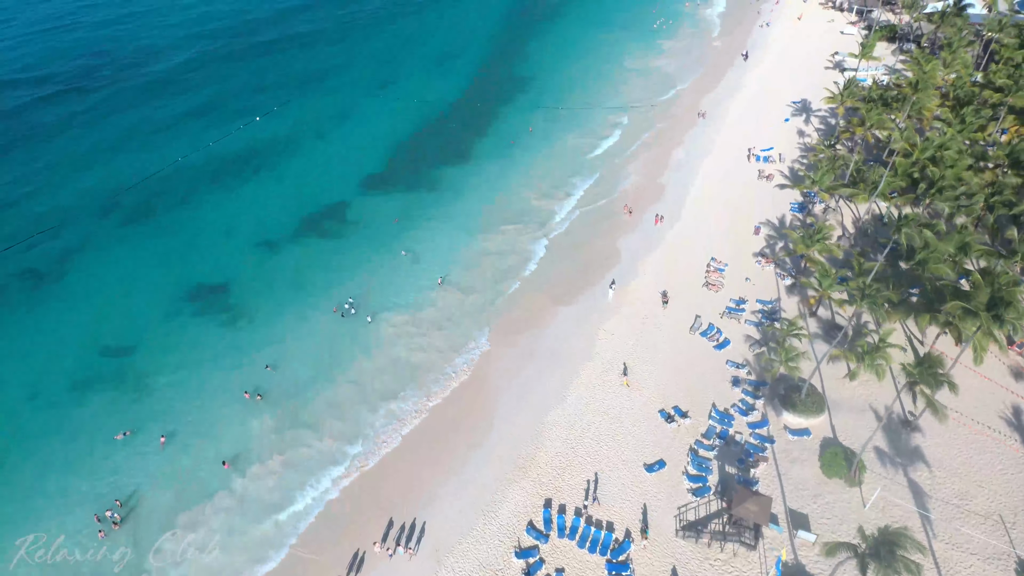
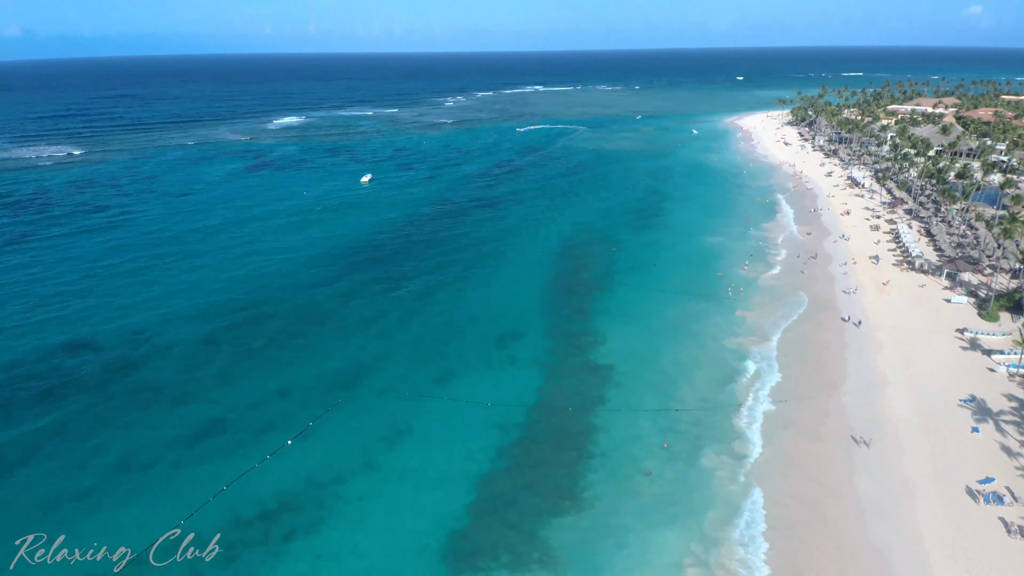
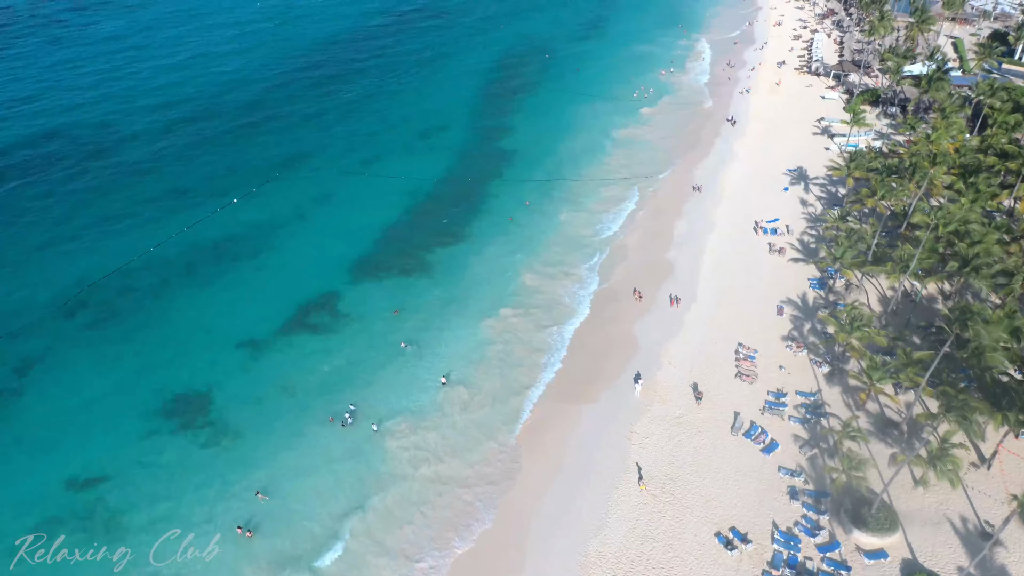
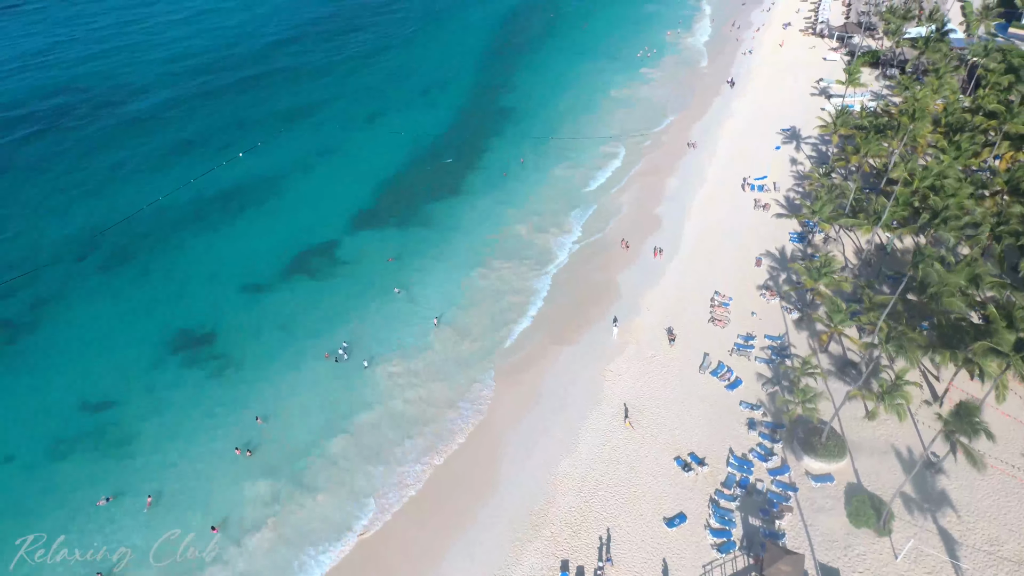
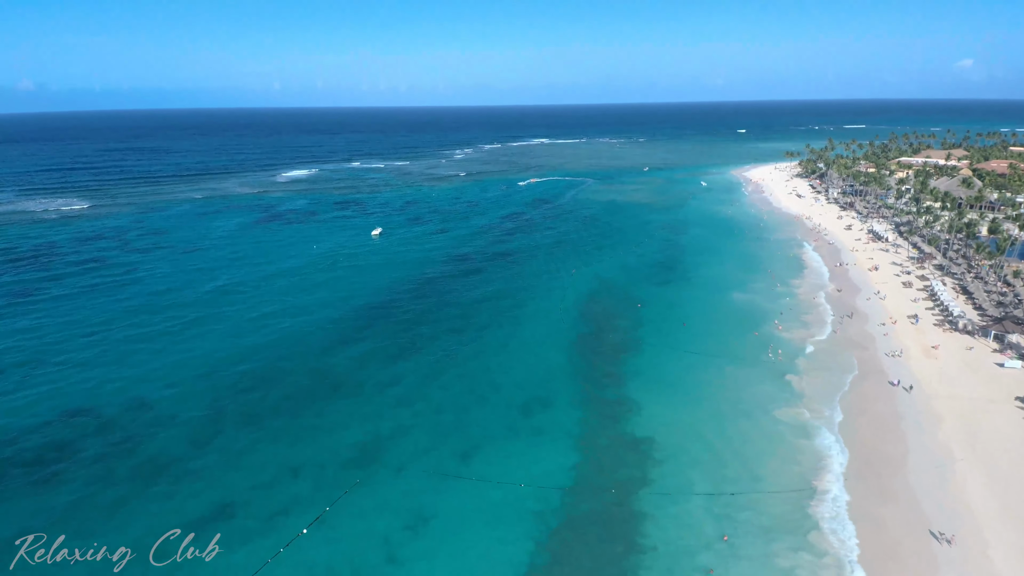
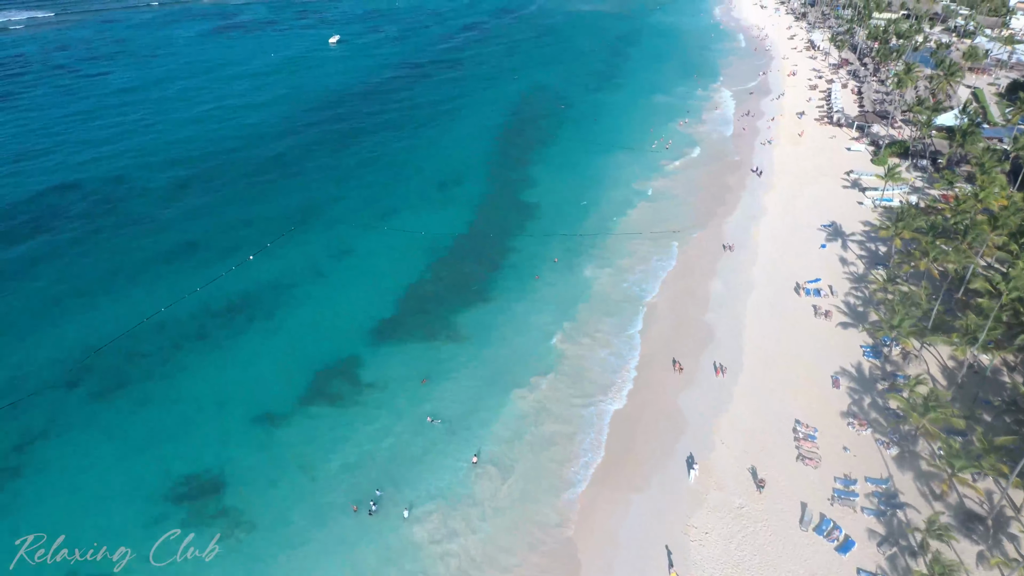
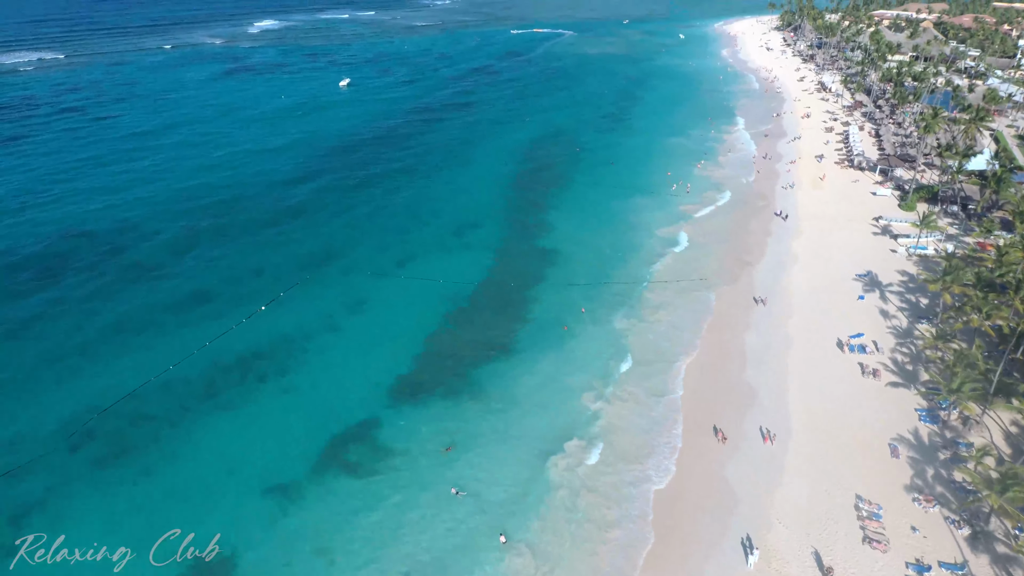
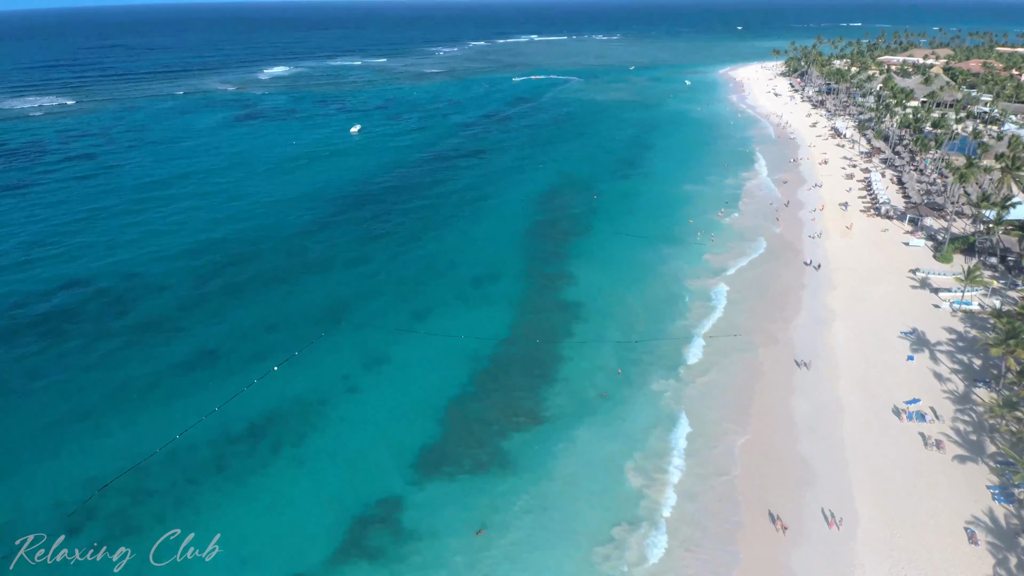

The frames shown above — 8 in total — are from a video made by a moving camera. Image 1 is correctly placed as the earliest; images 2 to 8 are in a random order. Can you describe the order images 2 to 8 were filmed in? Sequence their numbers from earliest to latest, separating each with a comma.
4, 3, 6, 7, 8, 2, 5
